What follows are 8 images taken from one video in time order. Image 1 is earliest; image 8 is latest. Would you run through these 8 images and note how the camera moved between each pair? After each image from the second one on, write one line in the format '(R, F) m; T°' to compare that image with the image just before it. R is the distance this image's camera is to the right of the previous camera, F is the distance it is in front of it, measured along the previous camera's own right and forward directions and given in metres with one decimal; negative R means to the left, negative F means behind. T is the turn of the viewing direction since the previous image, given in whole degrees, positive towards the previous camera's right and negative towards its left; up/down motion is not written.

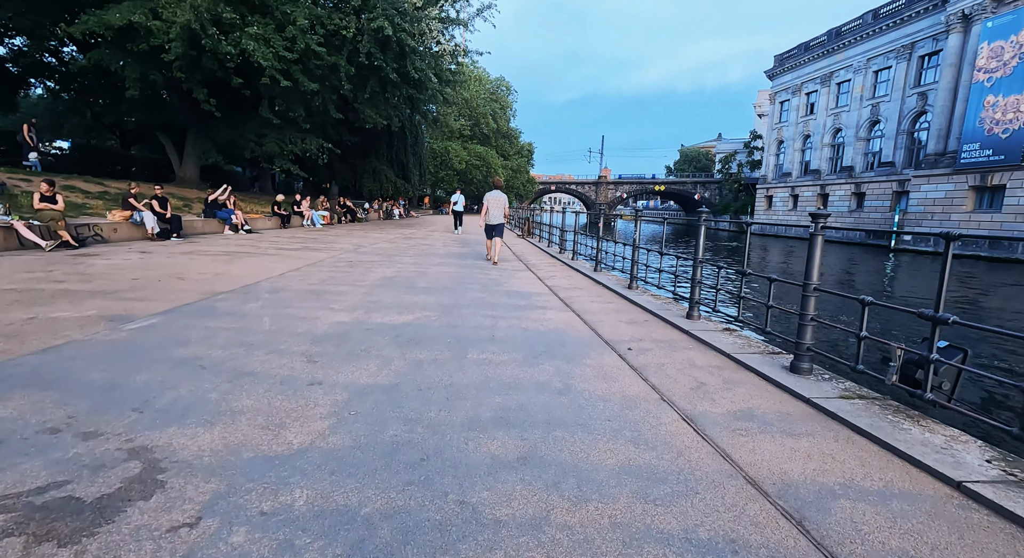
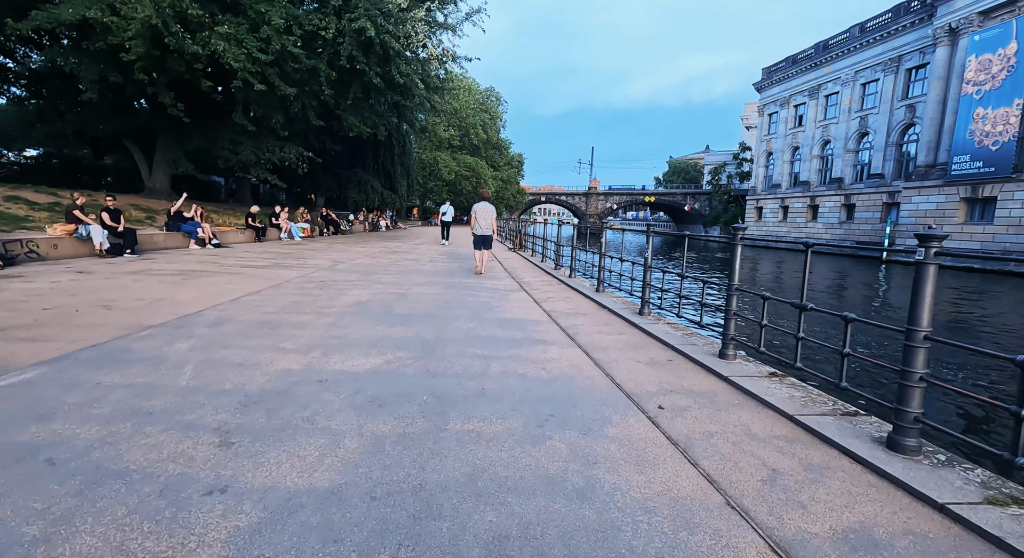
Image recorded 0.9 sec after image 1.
(0.0, +1.1) m; +1°
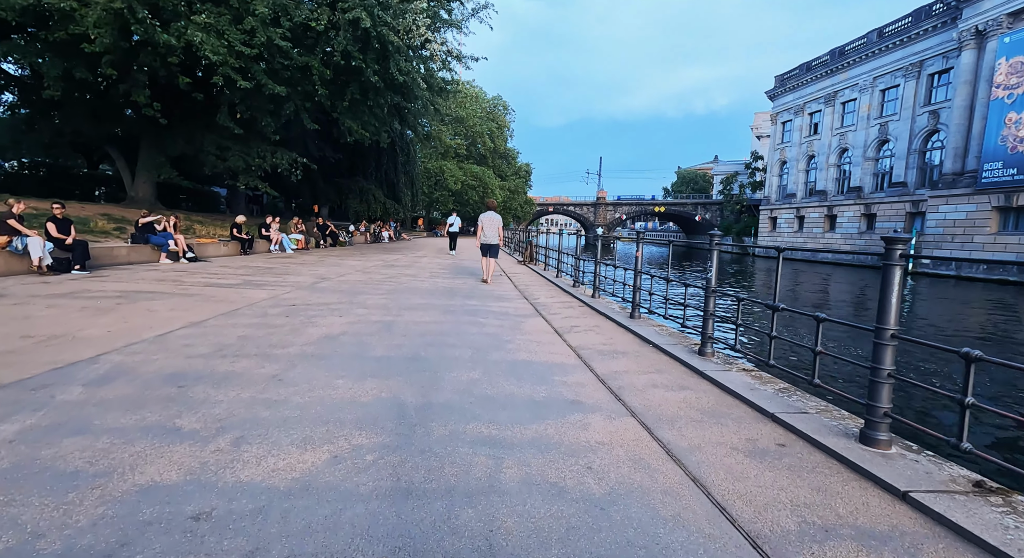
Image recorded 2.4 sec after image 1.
(-0.1, +1.7) m; -1°
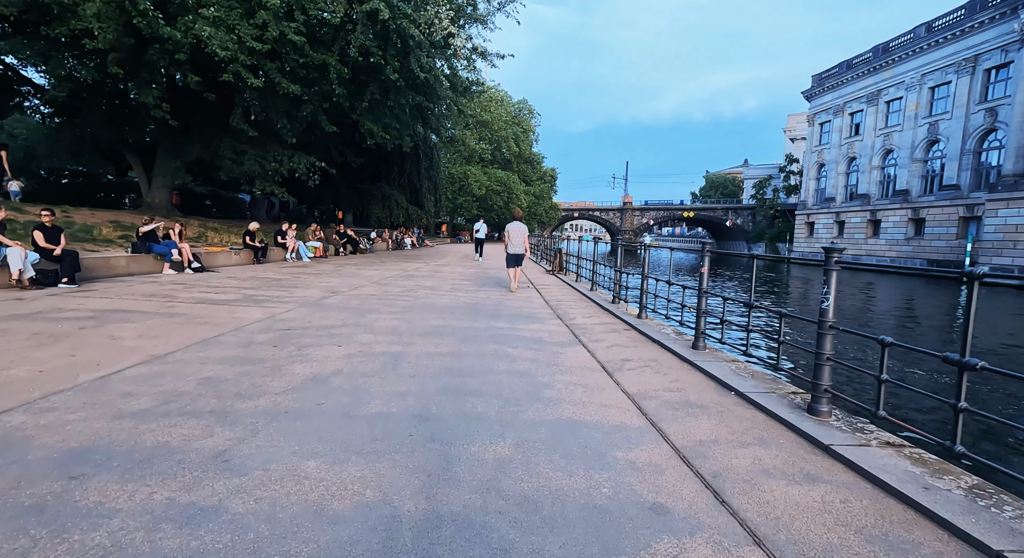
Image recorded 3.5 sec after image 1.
(-0.1, +1.3) m; -3°
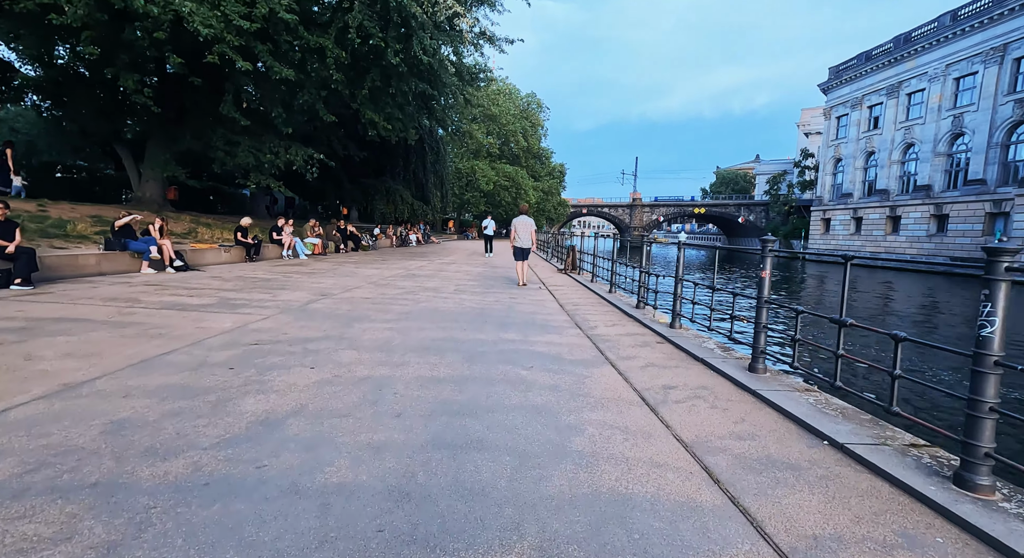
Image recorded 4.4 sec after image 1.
(-0.1, +1.1) m; -1°
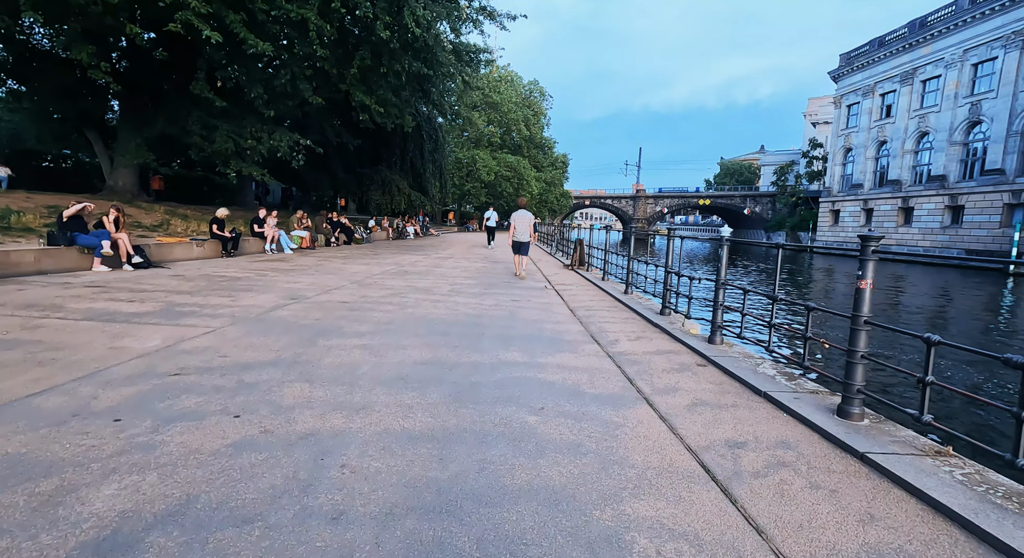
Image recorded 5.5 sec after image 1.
(0.0, +1.3) m; 0°
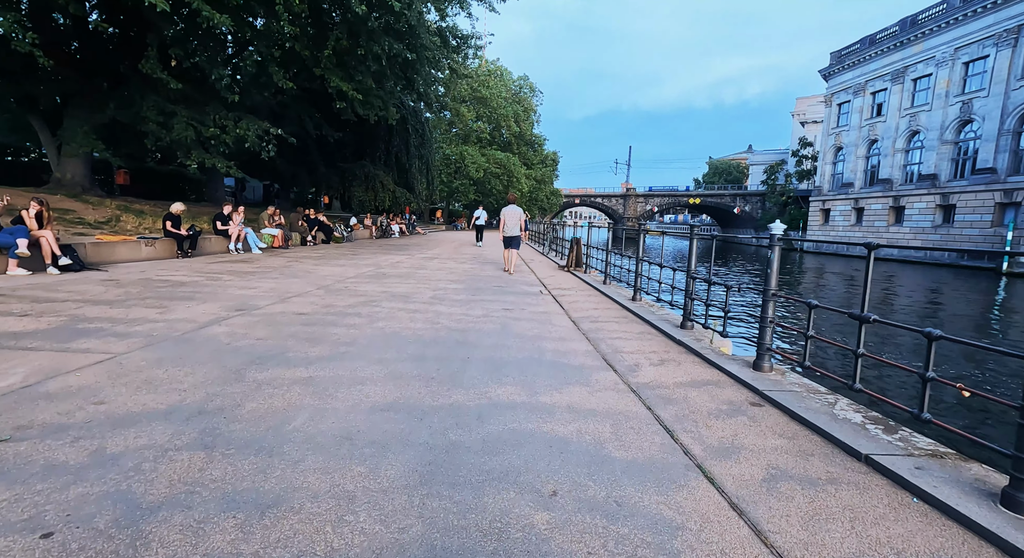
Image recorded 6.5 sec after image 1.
(0.0, +1.2) m; +1°
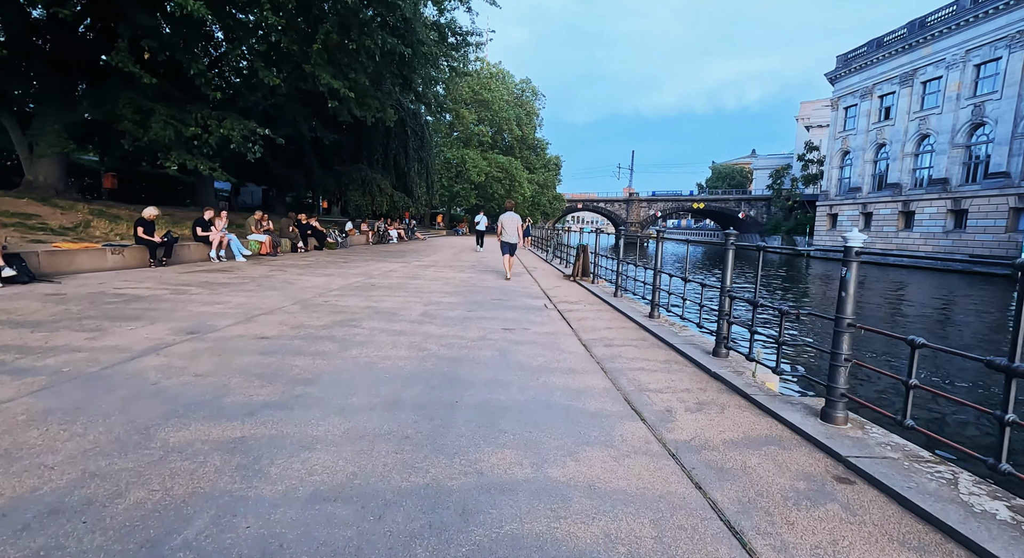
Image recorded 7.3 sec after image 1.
(0.0, +1.0) m; 0°
